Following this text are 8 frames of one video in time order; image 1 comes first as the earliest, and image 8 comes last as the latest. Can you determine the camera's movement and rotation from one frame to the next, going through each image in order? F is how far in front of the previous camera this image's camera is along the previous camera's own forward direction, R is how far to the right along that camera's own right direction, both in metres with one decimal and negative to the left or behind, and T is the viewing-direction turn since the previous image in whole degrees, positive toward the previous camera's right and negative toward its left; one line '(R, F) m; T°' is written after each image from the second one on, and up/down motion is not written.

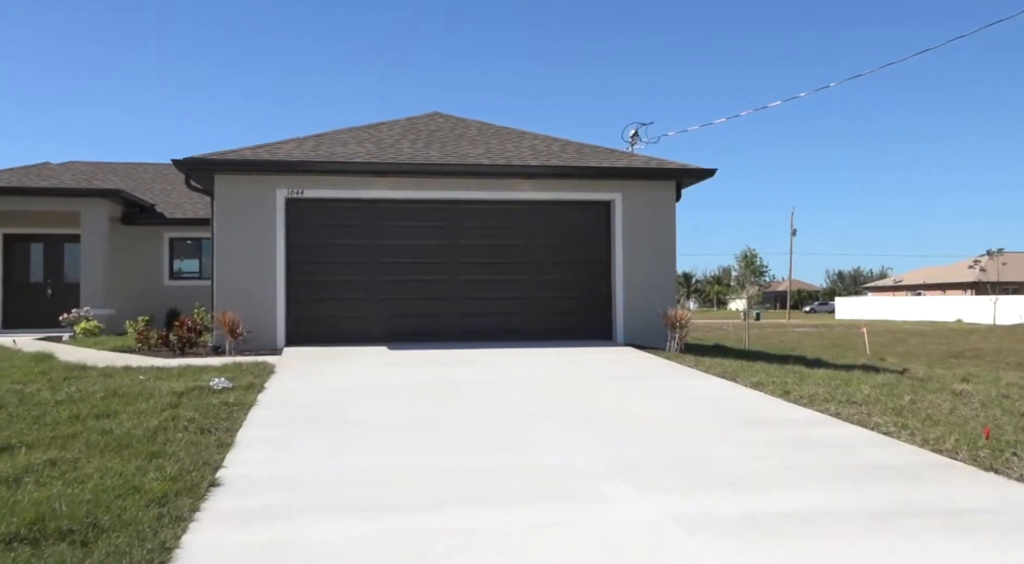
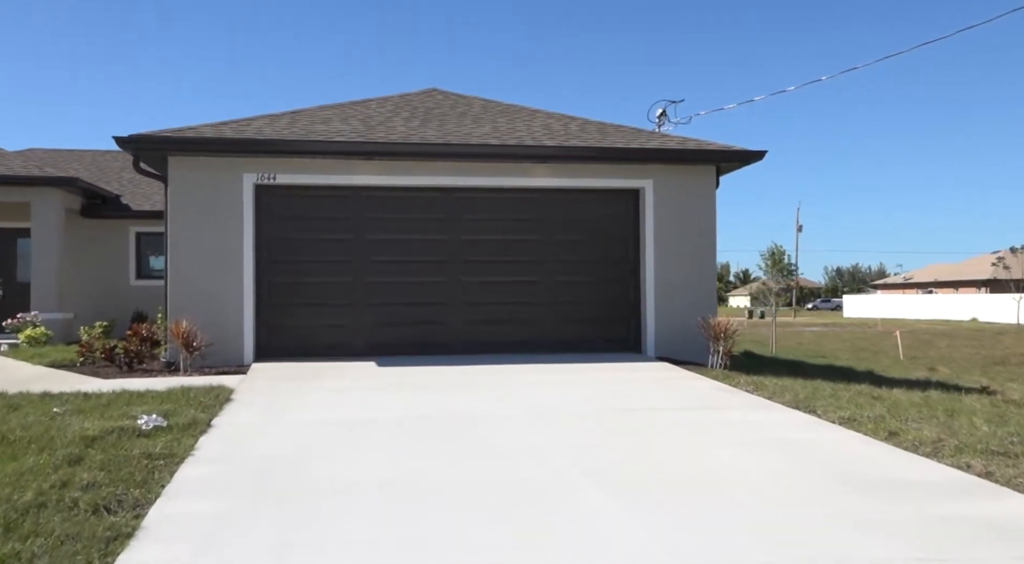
(-0.2, +2.2) m; 0°
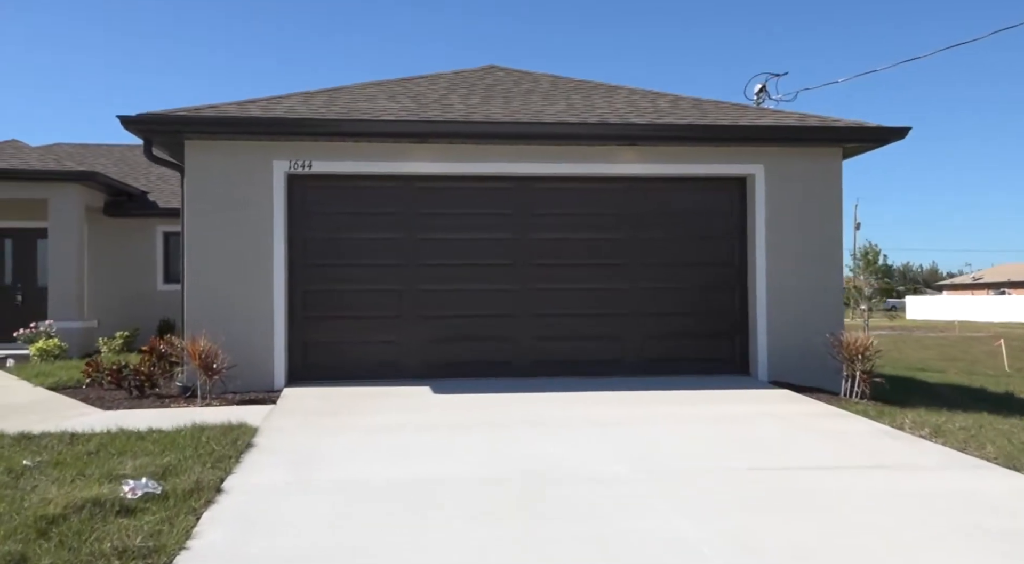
(-0.5, +2.0) m; -3°
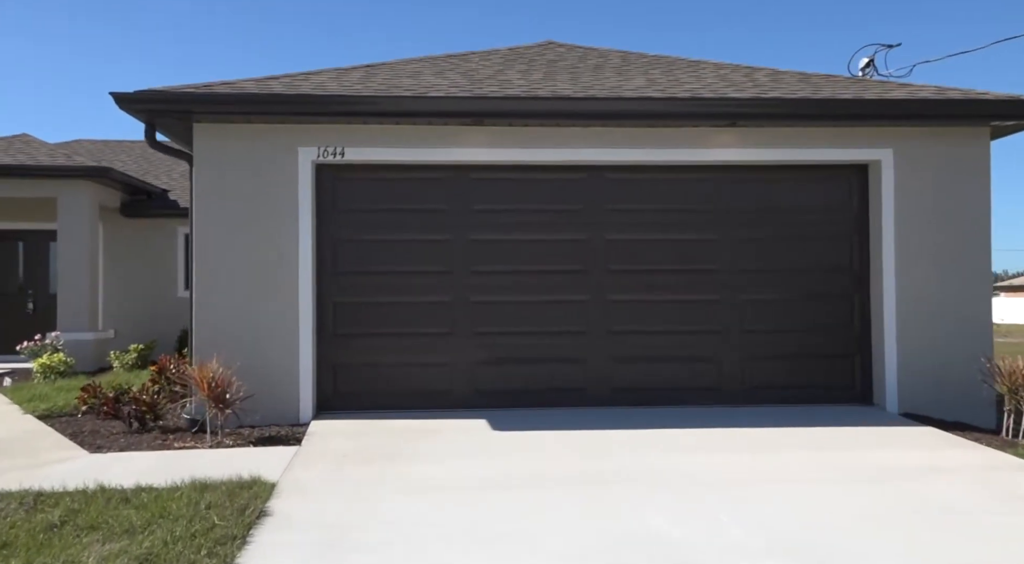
(-0.4, +1.7) m; -2°
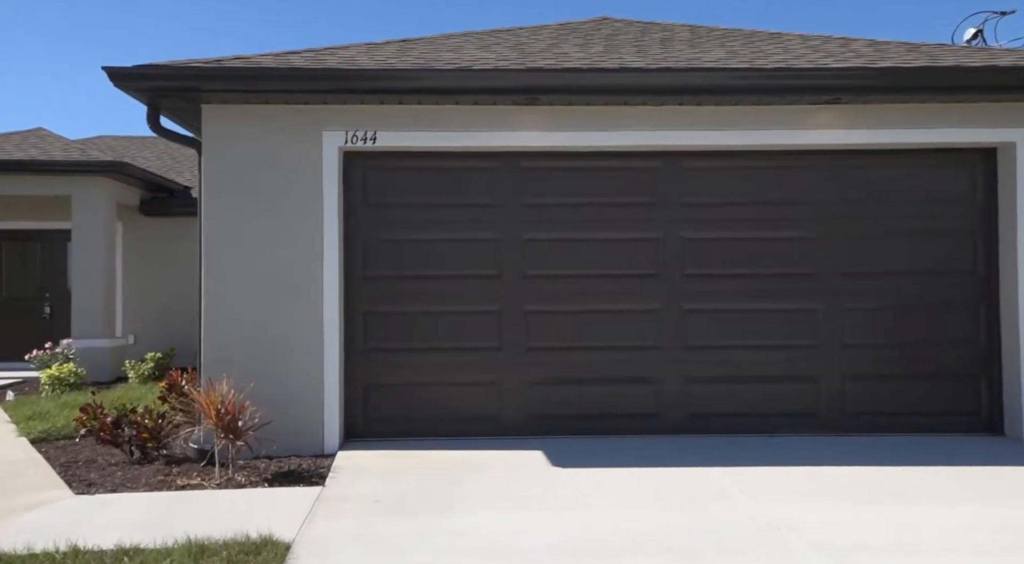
(-0.2, +1.2) m; -2°
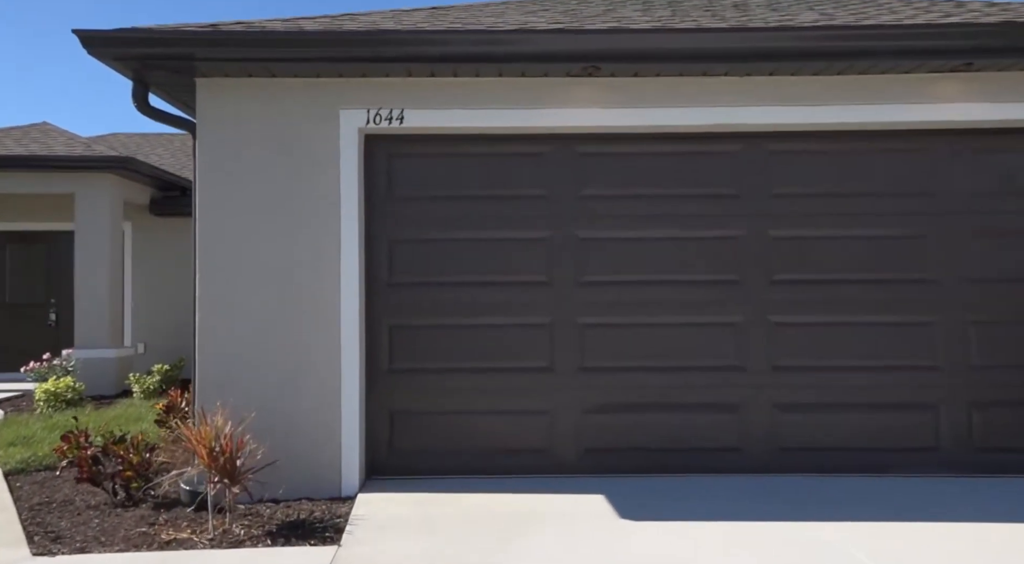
(-0.2, +1.2) m; -2°
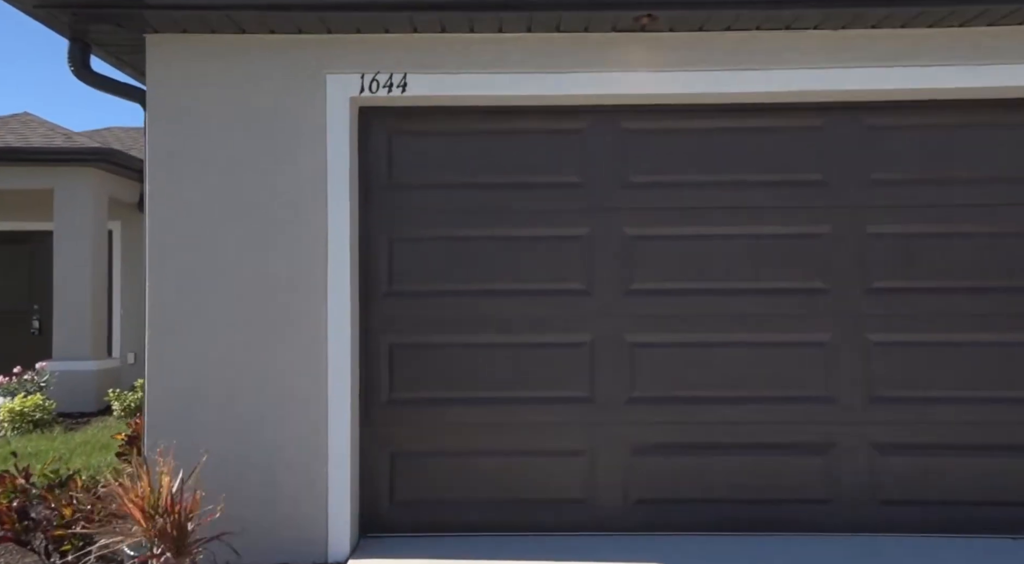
(-0.1, +1.2) m; -1°
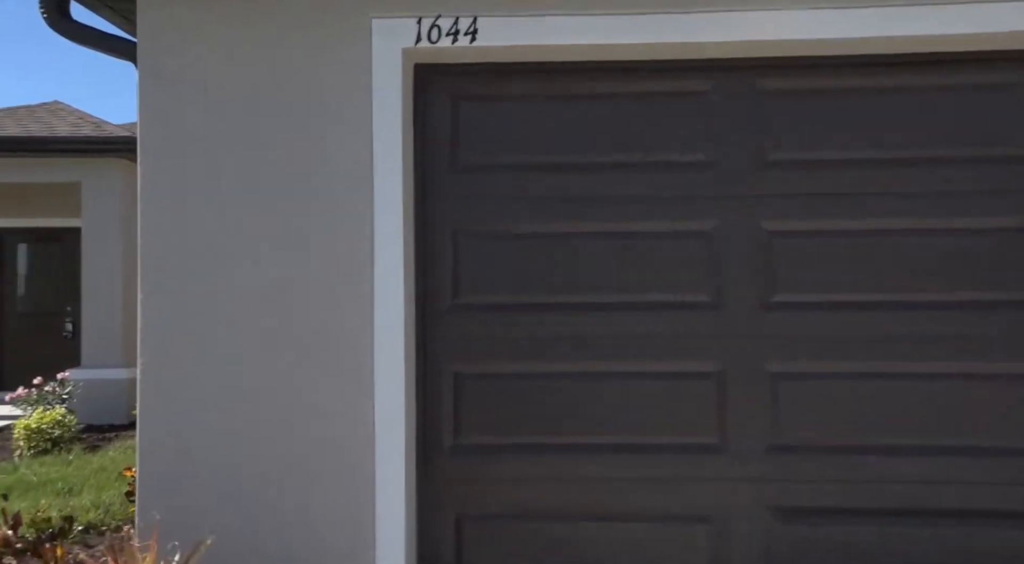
(-0.3, +1.1) m; -3°
